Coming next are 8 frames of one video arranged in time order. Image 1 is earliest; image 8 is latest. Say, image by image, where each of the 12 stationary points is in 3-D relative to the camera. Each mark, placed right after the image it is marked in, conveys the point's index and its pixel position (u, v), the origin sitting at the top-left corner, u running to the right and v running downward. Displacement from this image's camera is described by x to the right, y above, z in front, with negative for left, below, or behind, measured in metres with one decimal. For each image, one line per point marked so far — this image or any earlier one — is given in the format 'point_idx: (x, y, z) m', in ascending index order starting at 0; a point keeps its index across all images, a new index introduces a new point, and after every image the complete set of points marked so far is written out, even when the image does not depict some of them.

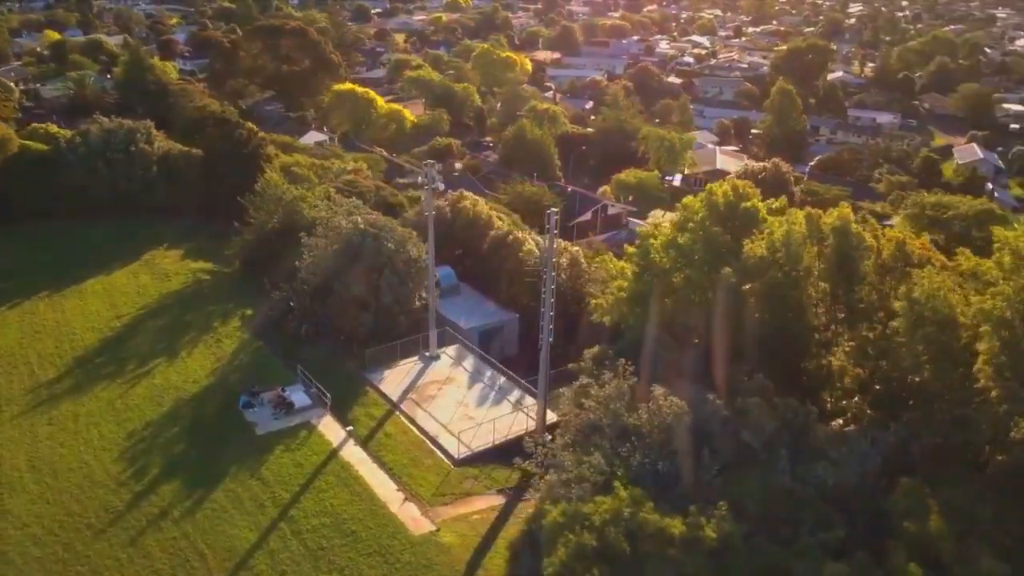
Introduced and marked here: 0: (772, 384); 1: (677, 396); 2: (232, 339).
0: (+4.3, -1.6, +13.1) m
1: (+2.7, -1.7, +12.7) m
2: (-6.6, -1.2, +18.9) m
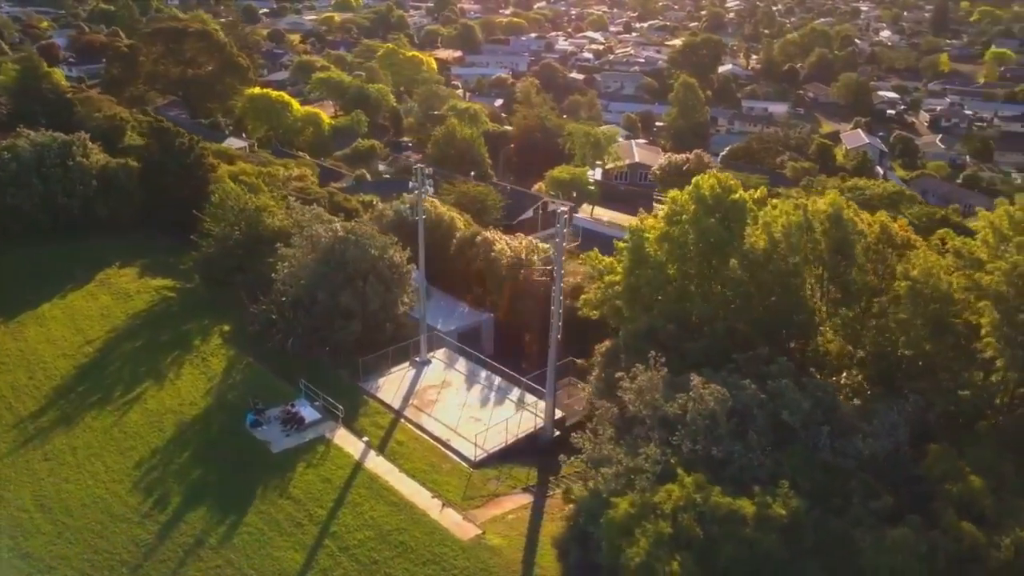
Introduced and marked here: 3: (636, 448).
0: (+4.9, -1.4, +13.9) m
1: (+3.3, -1.6, +13.2) m
2: (-6.7, -1.6, +18.2) m
3: (+2.0, -2.5, +12.4) m
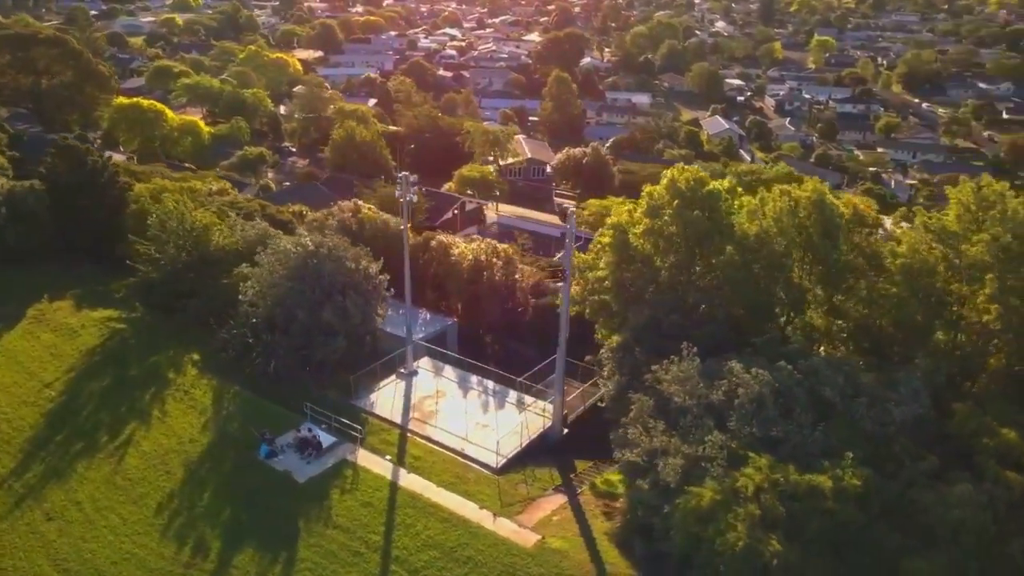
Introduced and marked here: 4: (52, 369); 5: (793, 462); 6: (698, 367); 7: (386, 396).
0: (+5.5, -1.1, +14.8) m
1: (+4.0, -1.4, +13.9) m
2: (-6.6, -2.1, +17.1) m
3: (+2.9, -2.4, +12.8) m
4: (-10.1, -1.8, +17.6) m
5: (+4.4, -2.6, +12.1) m
6: (+3.3, -1.4, +13.9) m
7: (-2.9, -2.5, +18.5) m
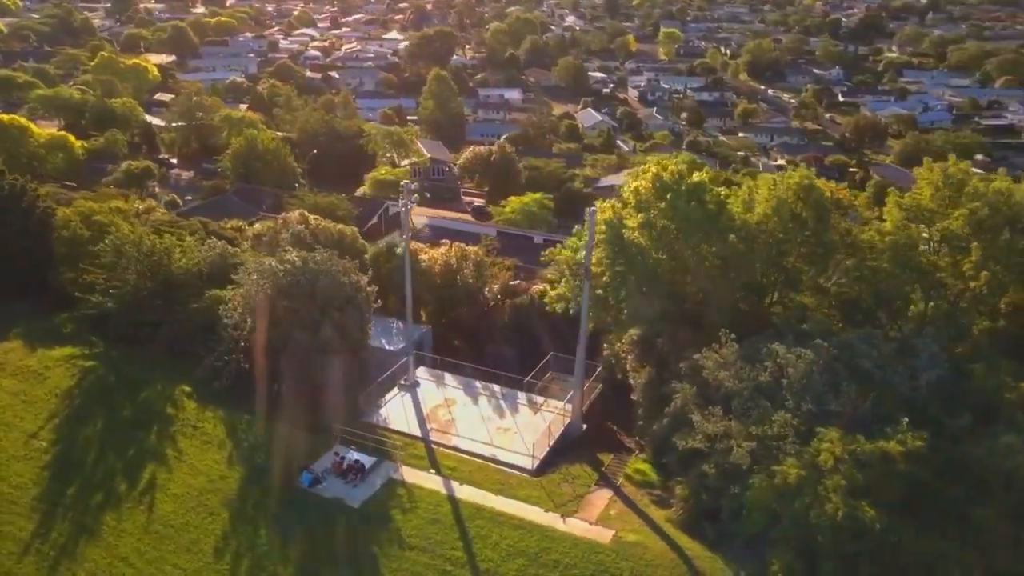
0: (+6.1, -0.7, +15.8) m
1: (+4.9, -1.1, +14.7) m
2: (-6.1, -2.7, +16.0) m
3: (+4.1, -2.2, +13.5) m
4: (-9.6, -2.6, +15.9) m
5: (+5.6, -2.3, +13.0) m
6: (+4.2, -1.2, +14.6) m
7: (-2.6, -2.7, +18.0) m
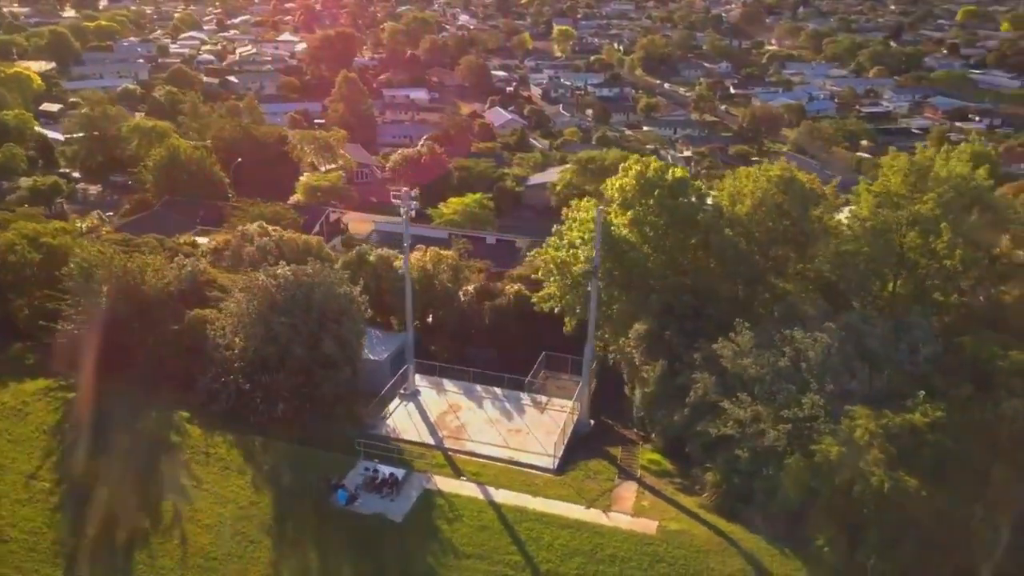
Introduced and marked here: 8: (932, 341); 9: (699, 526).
0: (+6.4, -0.4, +16.7) m
1: (+5.3, -0.9, +15.4) m
2: (-5.6, -3.0, +15.4) m
3: (+4.7, -2.0, +14.1) m
4: (-9.1, -3.1, +14.8) m
5: (+6.3, -2.0, +13.8) m
6: (+4.6, -1.0, +15.2) m
7: (-2.4, -2.9, +17.8) m
8: (+8.1, -1.0, +15.4) m
9: (+3.2, -4.1, +13.8) m
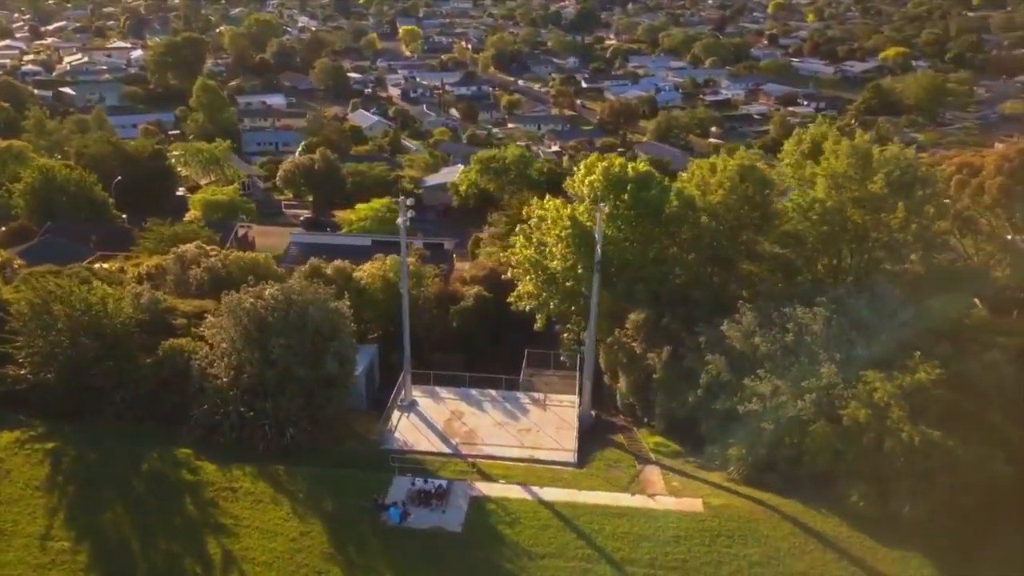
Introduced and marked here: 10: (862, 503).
0: (+6.4, +0.1, +18.0) m
1: (+5.6, -0.5, +16.5) m
2: (-4.9, -3.5, +14.6) m
3: (+5.4, -1.6, +15.2) m
4: (-8.2, -3.9, +13.4) m
5: (+7.0, -1.5, +15.2) m
6: (+5.0, -0.6, +16.3) m
7: (-2.2, -3.1, +17.6) m
8: (+8.3, -0.4, +17.0) m
9: (+4.1, -3.9, +14.6) m
10: (+6.1, -3.7, +13.9) m
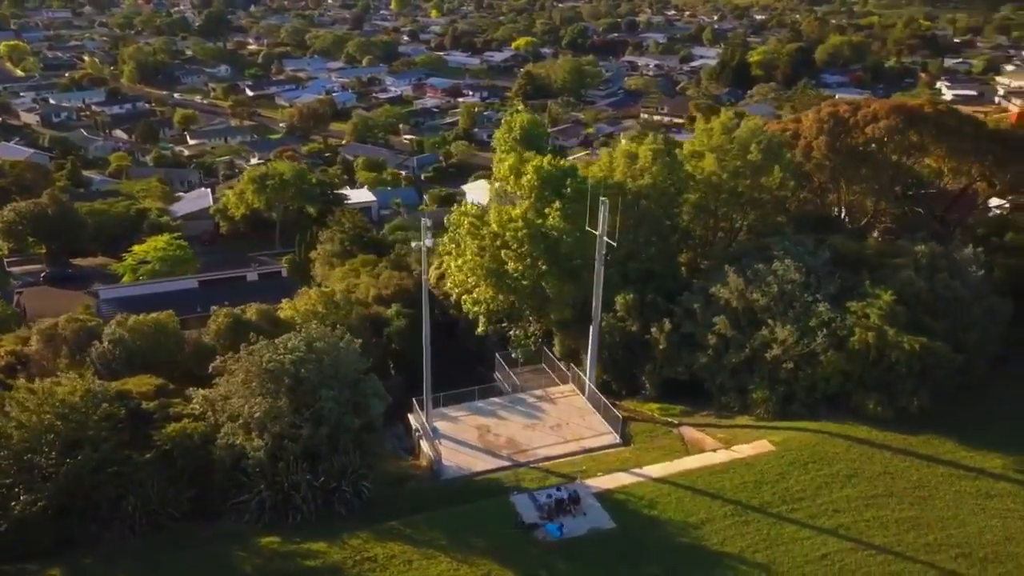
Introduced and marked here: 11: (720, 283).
0: (+5.8, +1.1, +20.8) m
1: (+5.8, +0.5, +19.2) m
2: (-2.4, -4.3, +13.3) m
3: (+6.3, -0.6, +17.9) m
4: (-4.8, -5.2, +10.9) m
5: (+7.7, -0.3, +18.6) m
6: (+5.4, +0.2, +18.7) m
7: (-1.2, -3.6, +17.0) m
8: (+8.0, +1.0, +20.7) m
9: (+5.8, -3.1, +17.0) m
10: (+7.8, -2.5, +17.0) m
11: (+5.0, +0.1, +19.0) m
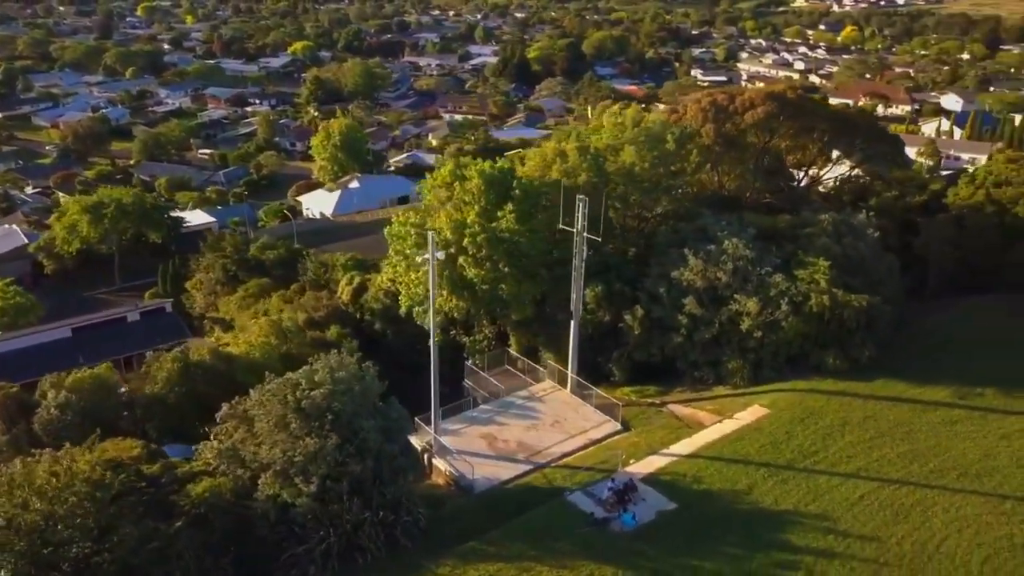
0: (+4.5, +1.6, +22.2) m
1: (+5.0, +1.0, +20.6) m
2: (-0.8, -4.6, +12.9) m
3: (+5.9, 0.0, +19.5) m
4: (-2.4, -5.7, +9.9) m
5: (+7.0, +0.5, +20.5) m
6: (+4.7, +0.7, +20.0) m
7: (-0.7, -3.8, +16.8) m
8: (+6.6, +1.7, +22.7) m
9: (+5.9, -2.5, +18.5) m
10: (+7.8, -1.7, +19.1) m
11: (+4.2, +0.5, +20.2) m
